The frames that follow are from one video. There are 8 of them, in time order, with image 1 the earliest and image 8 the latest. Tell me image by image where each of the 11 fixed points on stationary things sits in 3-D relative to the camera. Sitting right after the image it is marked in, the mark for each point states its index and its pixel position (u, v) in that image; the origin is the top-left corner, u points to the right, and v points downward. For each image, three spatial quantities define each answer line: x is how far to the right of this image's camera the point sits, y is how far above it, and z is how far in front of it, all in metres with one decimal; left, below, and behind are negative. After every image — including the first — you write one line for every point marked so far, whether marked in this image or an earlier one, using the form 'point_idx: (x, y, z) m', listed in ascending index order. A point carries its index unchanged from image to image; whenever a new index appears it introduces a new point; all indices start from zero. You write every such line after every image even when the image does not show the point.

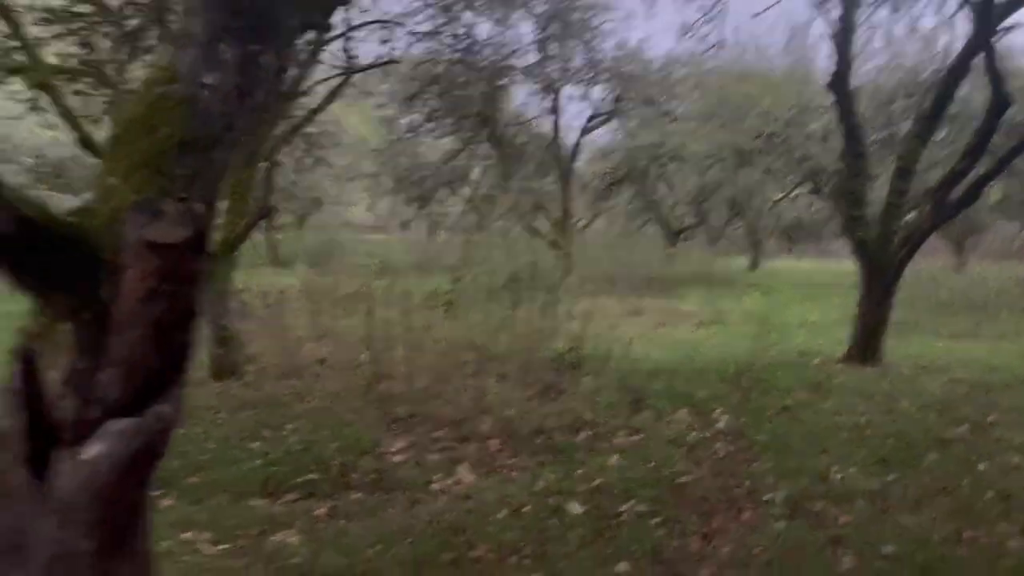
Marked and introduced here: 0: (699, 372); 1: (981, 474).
0: (+1.9, -0.8, +8.5) m
1: (+2.9, -1.1, +5.1) m
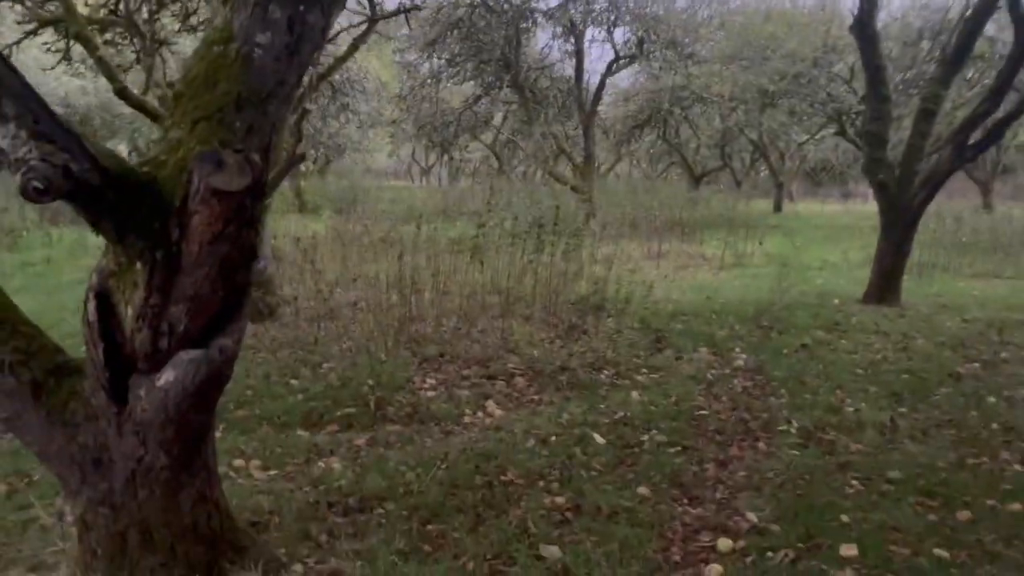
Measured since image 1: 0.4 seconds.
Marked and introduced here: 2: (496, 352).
0: (+2.2, -0.2, +8.7) m
1: (+3.1, -0.8, +5.3) m
2: (-0.1, -0.5, +7.0) m
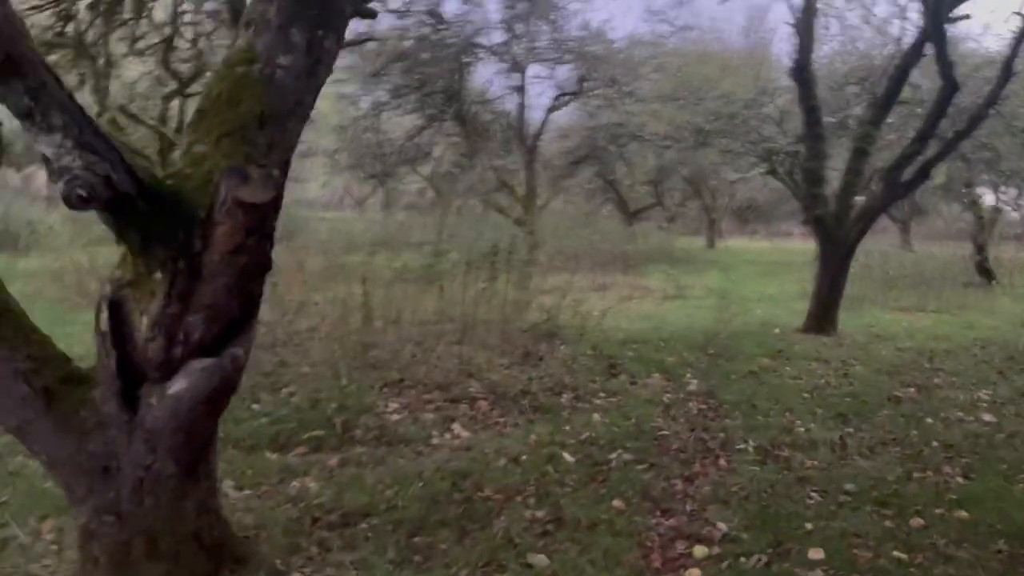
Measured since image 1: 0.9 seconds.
0: (+1.7, -0.6, +9.0) m
1: (+2.8, -0.9, +5.7) m
2: (-0.5, -0.8, +7.1) m
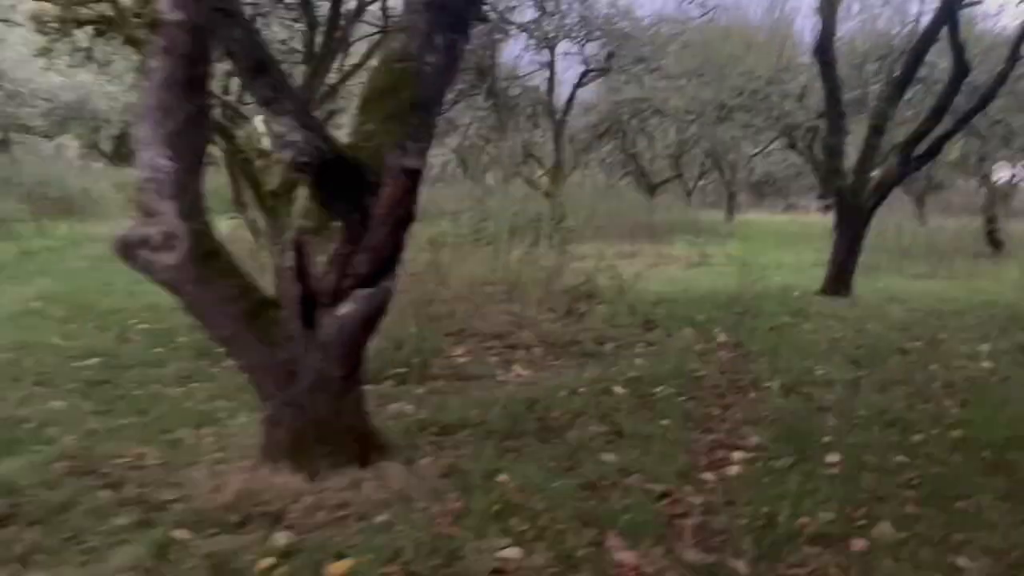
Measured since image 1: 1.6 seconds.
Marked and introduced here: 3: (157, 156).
0: (+2.2, -0.1, +9.8) m
1: (+3.3, -0.6, +6.5) m
2: (0.0, -0.4, +8.0) m
3: (-1.4, +0.5, +3.4) m
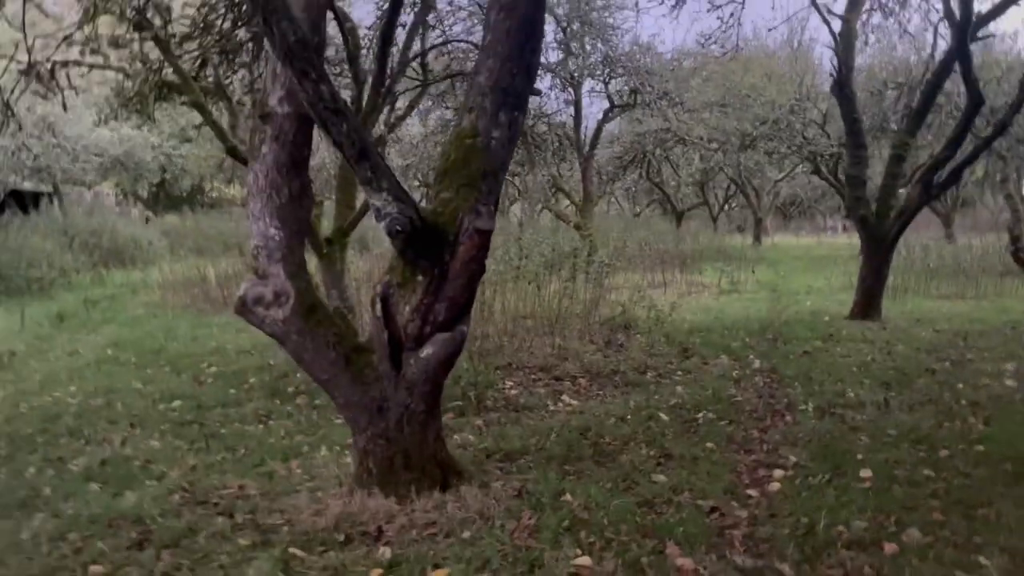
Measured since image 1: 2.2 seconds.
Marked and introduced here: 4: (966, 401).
0: (+2.7, -0.5, +10.2) m
1: (+3.7, -0.8, +6.9) m
2: (+0.4, -0.7, +8.5) m
3: (-1.2, +0.3, +4.0) m
4: (+3.5, -0.9, +6.5) m
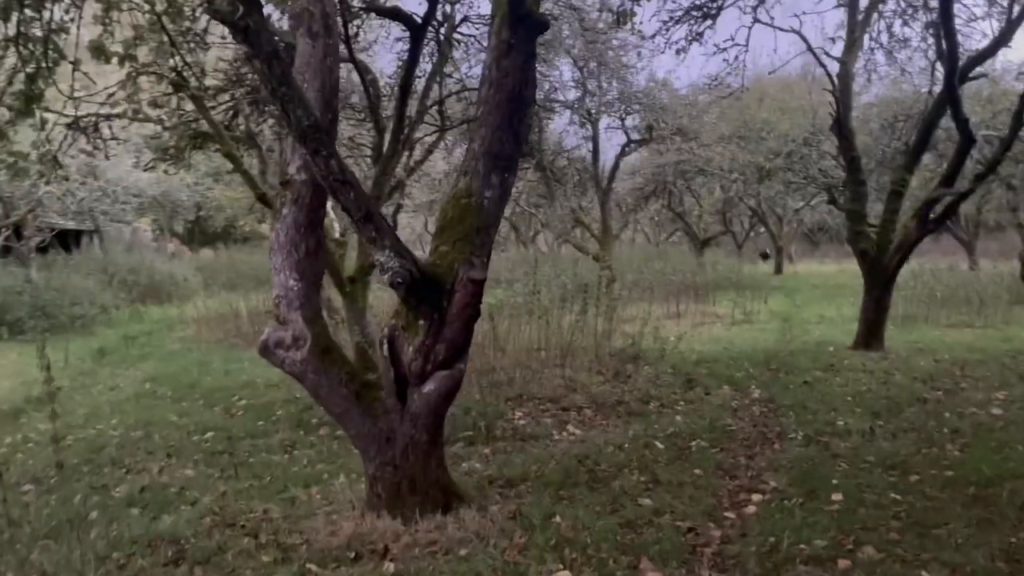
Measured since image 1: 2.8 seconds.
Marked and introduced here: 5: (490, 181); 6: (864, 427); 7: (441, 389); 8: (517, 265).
0: (+2.9, -0.9, +10.6) m
1: (+3.7, -1.1, +7.2) m
2: (+0.5, -1.1, +8.9) m
3: (-1.2, 0.0, +4.5) m
4: (+3.6, -1.2, +6.8) m
5: (-0.1, +0.6, +4.6) m
6: (+3.0, -1.2, +7.0) m
7: (-0.4, -0.6, +4.6) m
8: (+0.1, +0.4, +13.7) m
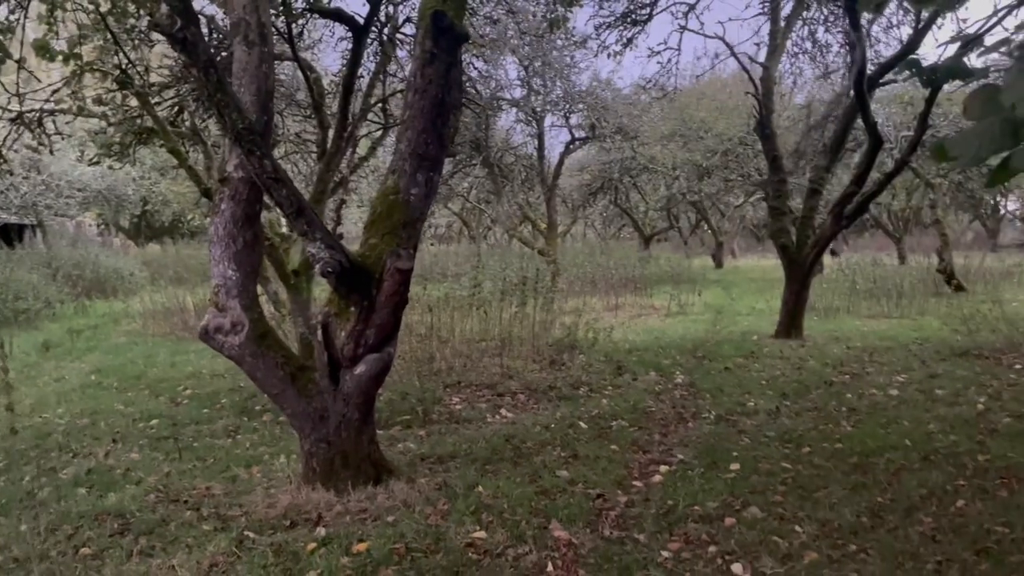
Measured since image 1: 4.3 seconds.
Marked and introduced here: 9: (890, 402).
0: (+2.1, -0.8, +11.2) m
1: (+3.1, -1.0, +7.8) m
2: (-0.1, -1.0, +9.4) m
3: (-1.7, +0.1, +4.9) m
4: (+3.0, -1.1, +7.4) m
5: (-0.6, +0.7, +5.0) m
6: (+2.4, -1.1, +7.6) m
7: (-0.8, -0.5, +5.0) m
8: (-0.9, +0.5, +14.1) m
9: (+3.5, -1.0, +7.6) m
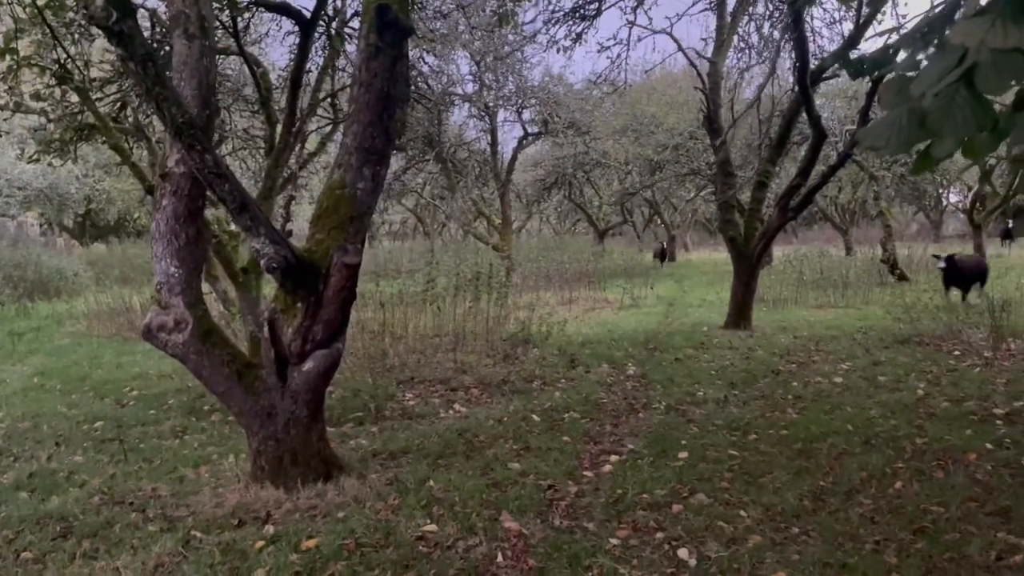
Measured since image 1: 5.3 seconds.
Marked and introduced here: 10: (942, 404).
0: (+1.4, -0.7, +11.3) m
1: (+2.7, -0.9, +8.0) m
2: (-0.7, -1.0, +9.4) m
3: (-2.0, +0.1, +4.8) m
4: (+2.6, -1.0, +7.6) m
5: (-0.9, +0.7, +5.0) m
6: (+1.9, -1.0, +7.7) m
7: (-1.1, -0.5, +4.9) m
8: (-1.7, +0.6, +14.1) m
9: (+3.0, -0.9, +7.8) m
10: (+3.6, -1.0, +7.0) m
